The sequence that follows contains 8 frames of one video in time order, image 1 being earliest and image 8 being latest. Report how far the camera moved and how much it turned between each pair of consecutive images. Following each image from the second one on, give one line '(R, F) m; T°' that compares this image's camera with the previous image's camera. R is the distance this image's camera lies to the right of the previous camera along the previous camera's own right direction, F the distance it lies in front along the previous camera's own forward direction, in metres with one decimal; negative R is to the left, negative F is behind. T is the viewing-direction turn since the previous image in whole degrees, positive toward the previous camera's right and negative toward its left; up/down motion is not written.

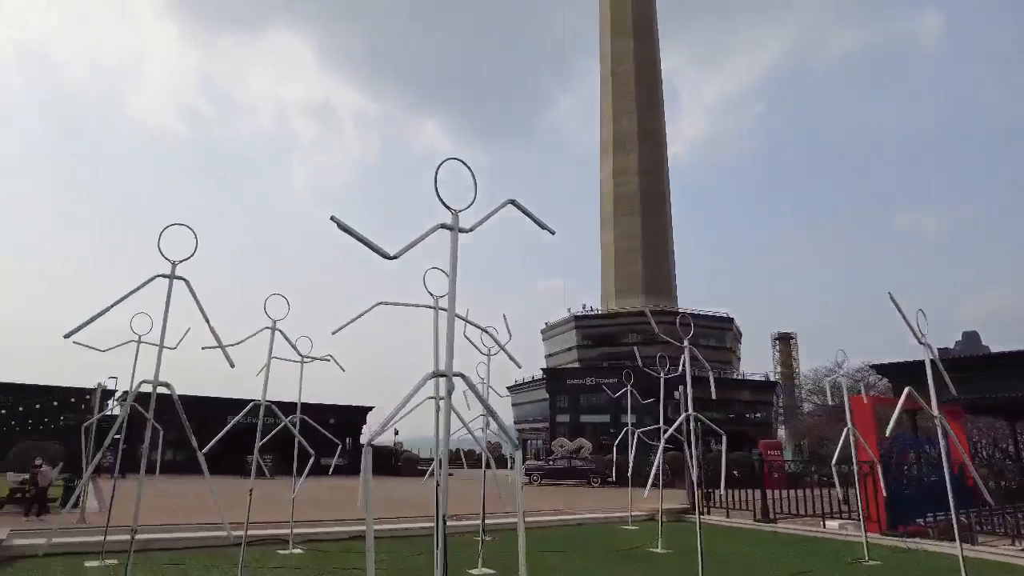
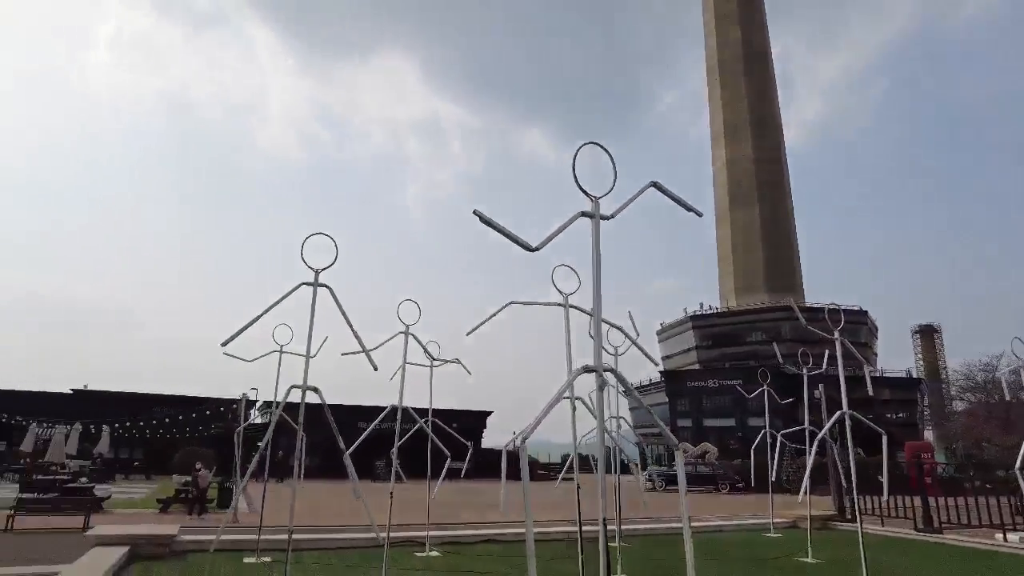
(-0.2, +0.1) m; -10°
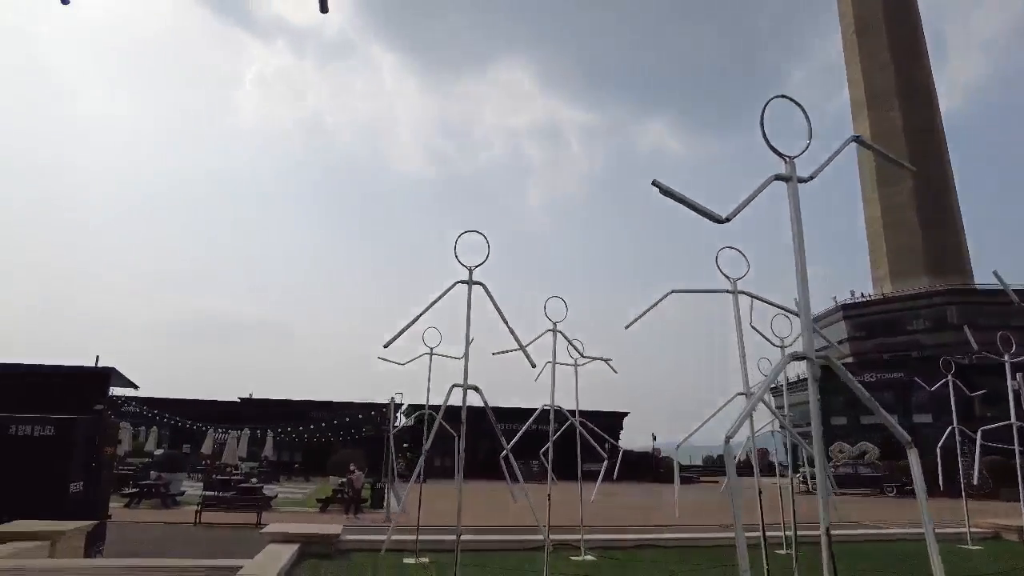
(-0.3, +0.3) m; -11°
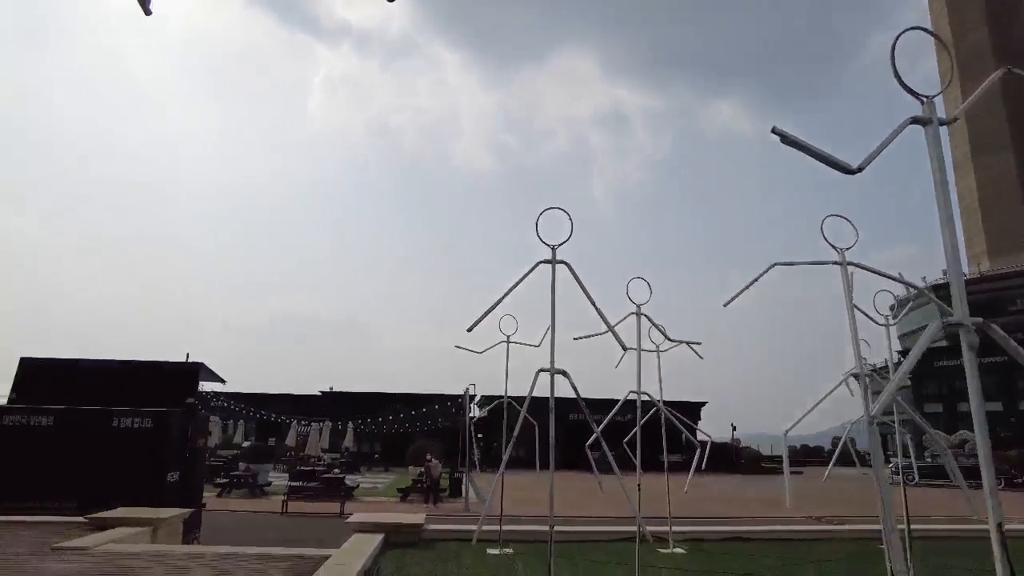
(-0.1, +0.2) m; -6°
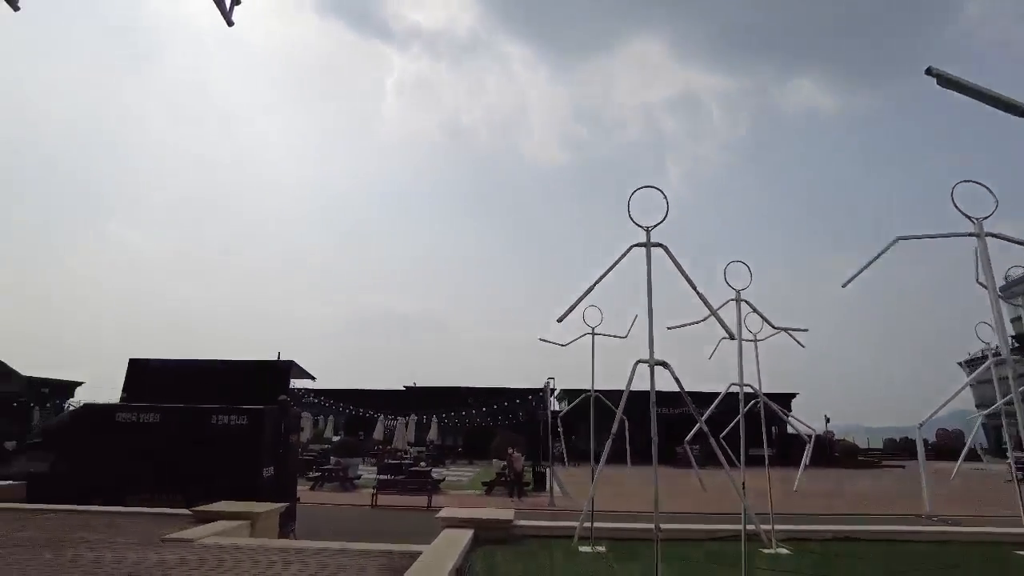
(-0.1, +0.2) m; -7°
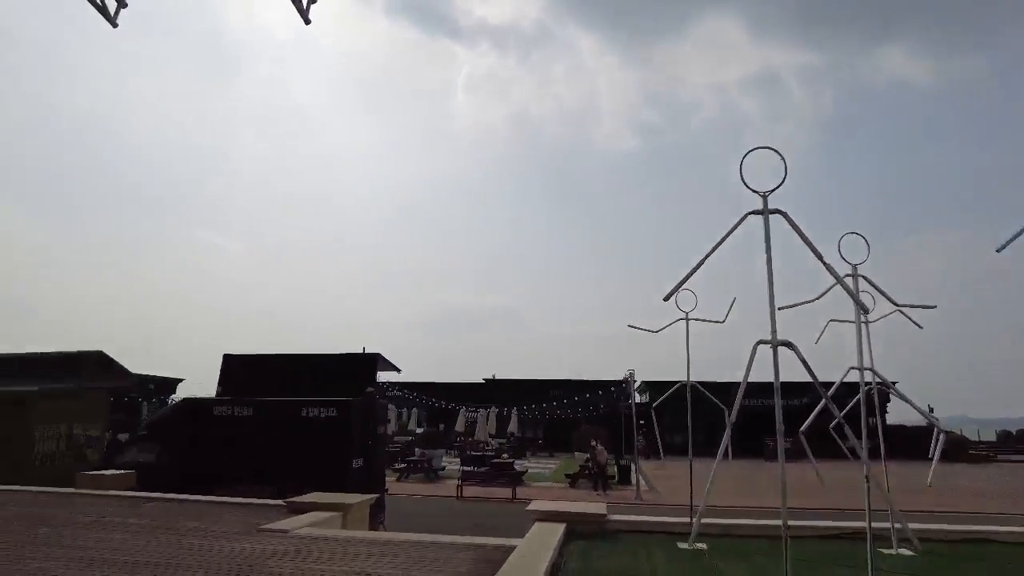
(-0.1, +0.3) m; -7°
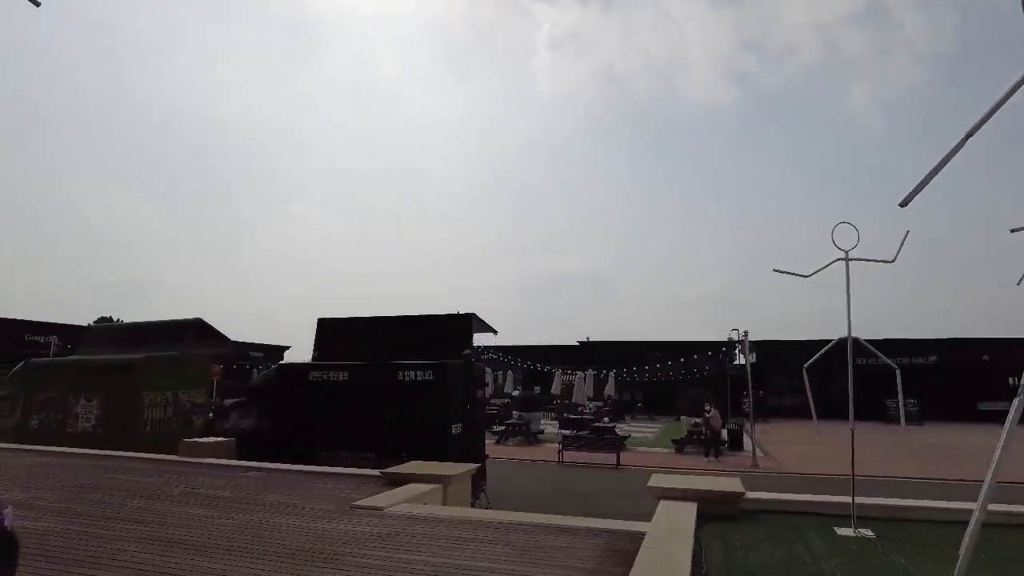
(-0.3, +1.1) m; -8°
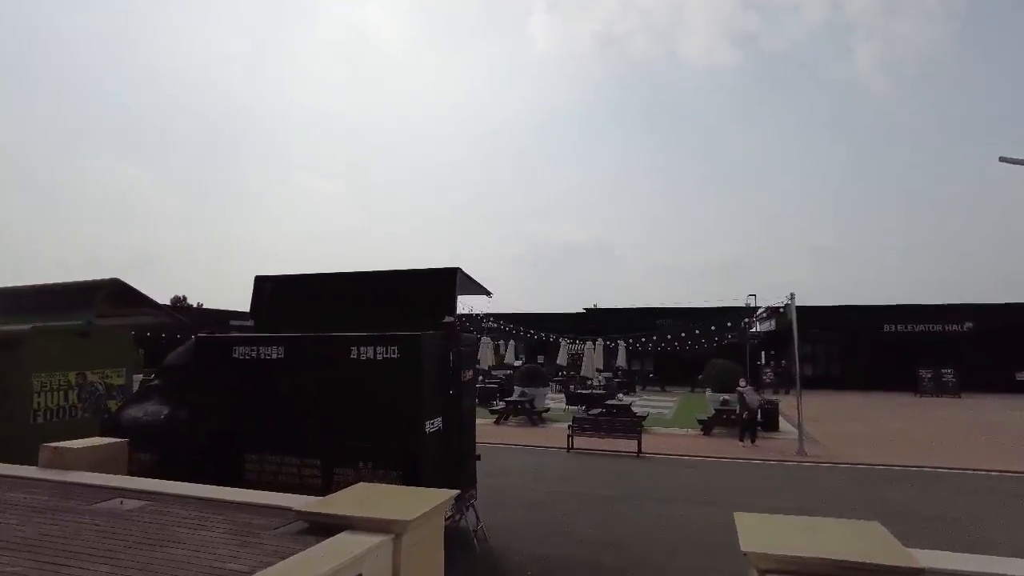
(+0.1, +3.1) m; 0°
